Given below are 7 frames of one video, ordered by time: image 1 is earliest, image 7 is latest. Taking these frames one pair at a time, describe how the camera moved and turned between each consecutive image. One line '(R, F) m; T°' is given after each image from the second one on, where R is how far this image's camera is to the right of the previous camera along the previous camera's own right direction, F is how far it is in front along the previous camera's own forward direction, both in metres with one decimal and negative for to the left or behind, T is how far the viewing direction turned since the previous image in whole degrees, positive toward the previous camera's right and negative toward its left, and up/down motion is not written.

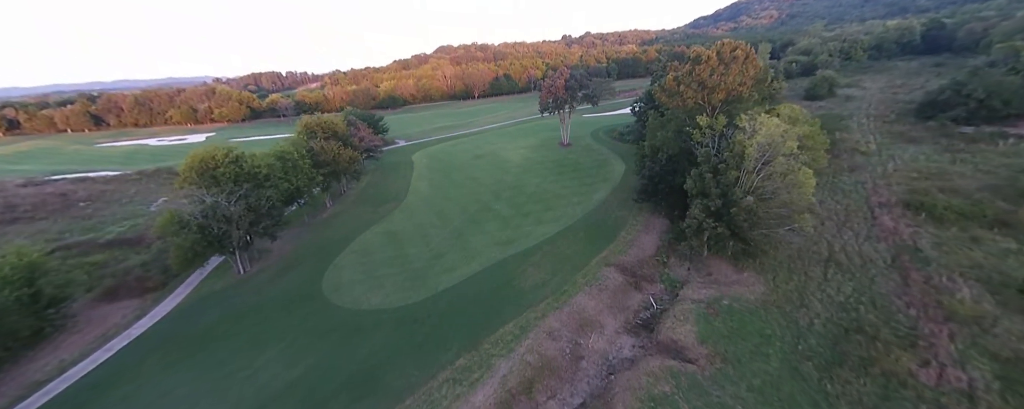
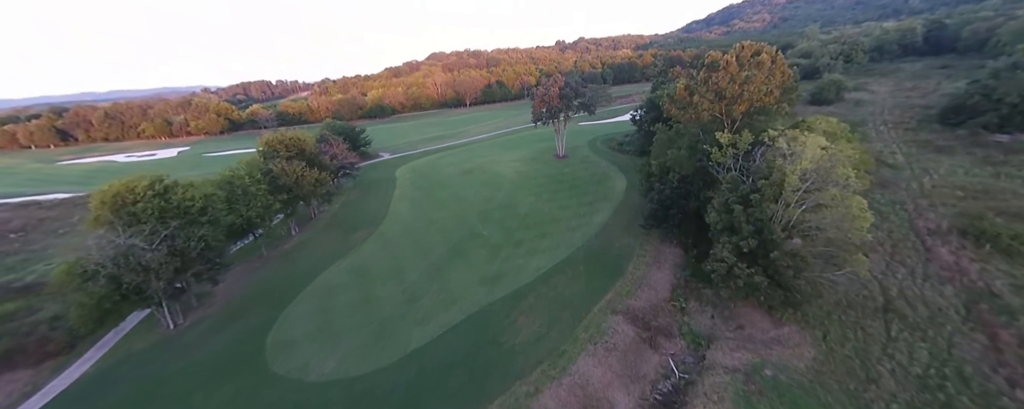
(+0.6, +3.4) m; +1°
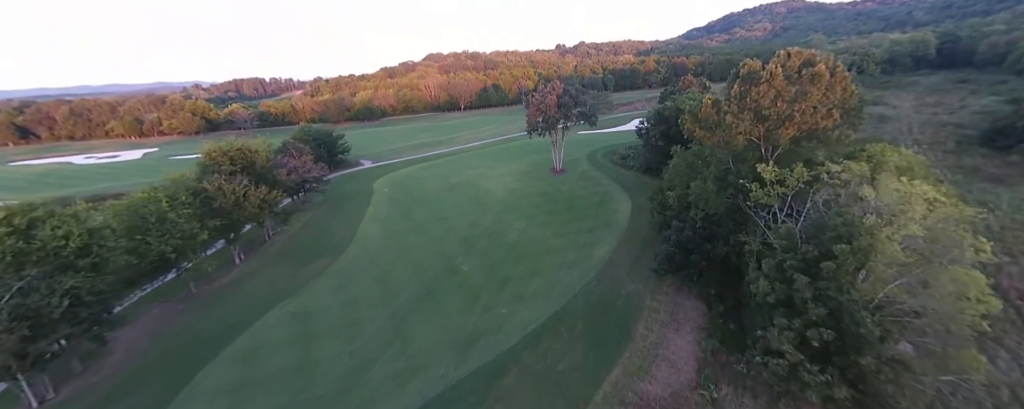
(+0.8, +4.2) m; 0°
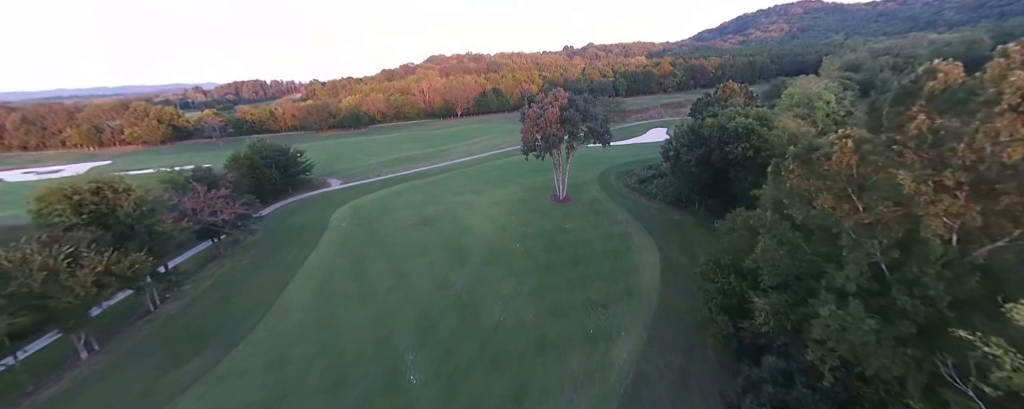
(+1.4, +7.7) m; -1°
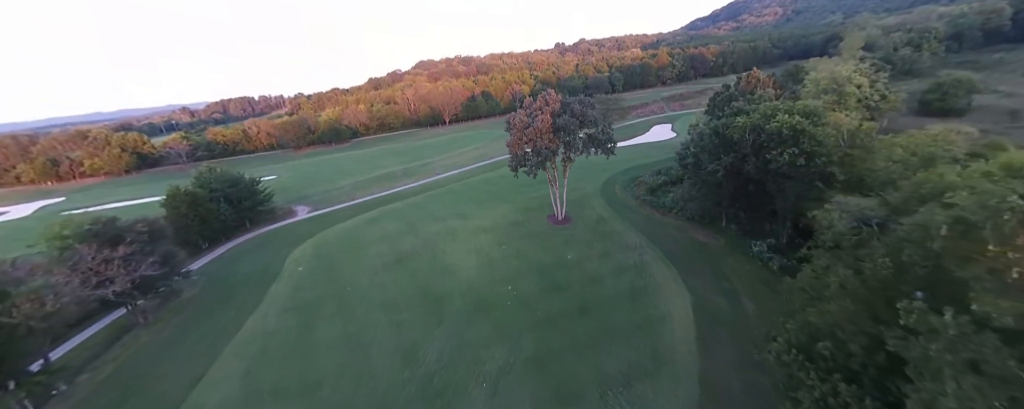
(+1.0, +4.8) m; 0°
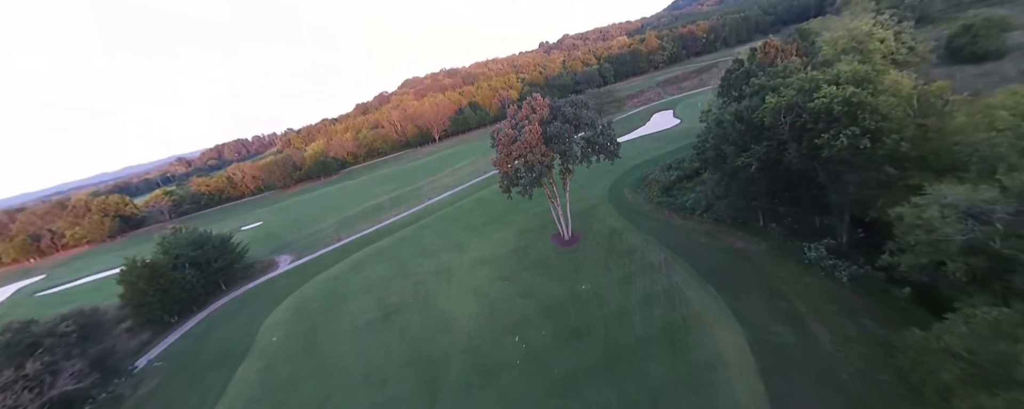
(+0.8, +3.5) m; -1°
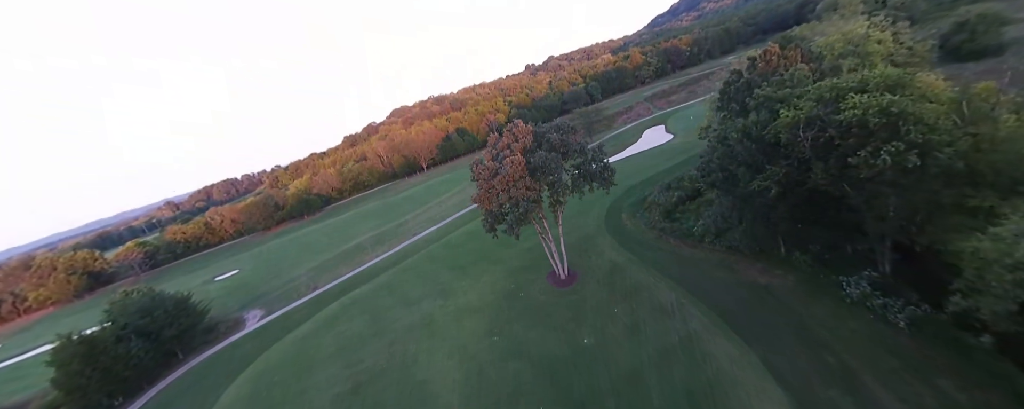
(+0.9, +2.5) m; 0°
